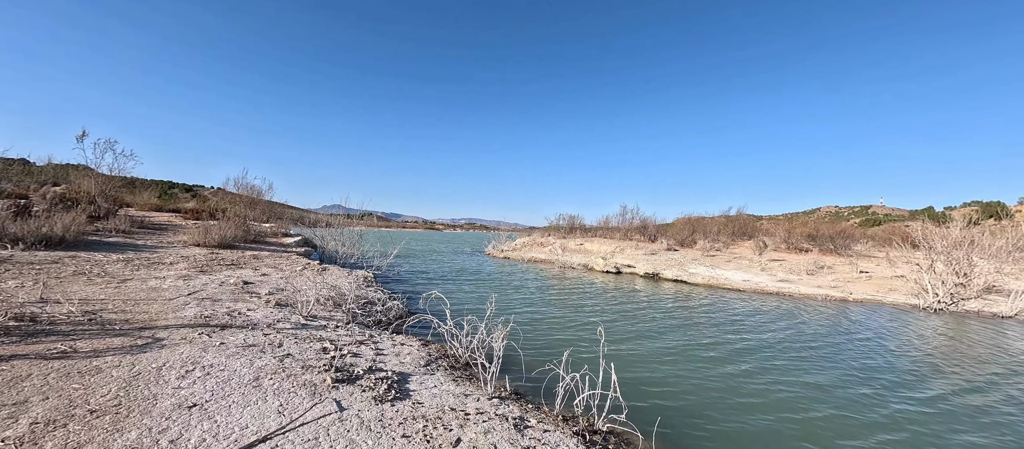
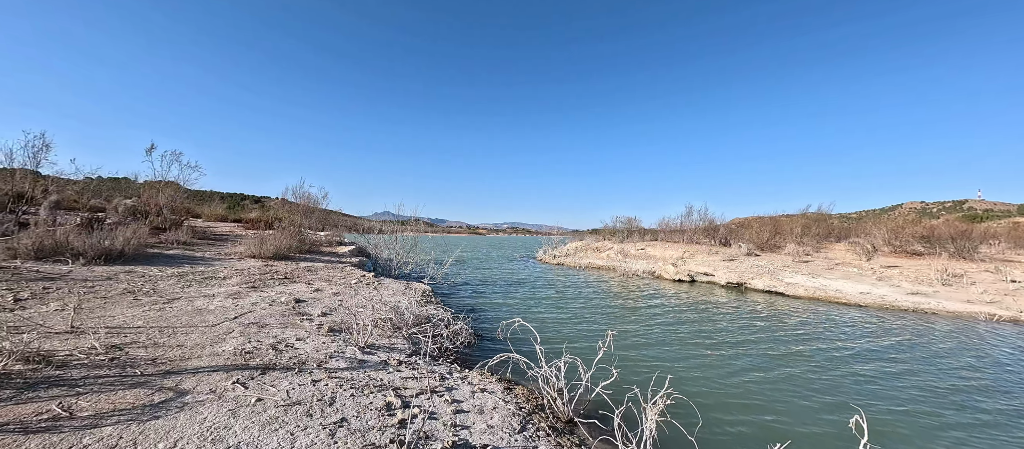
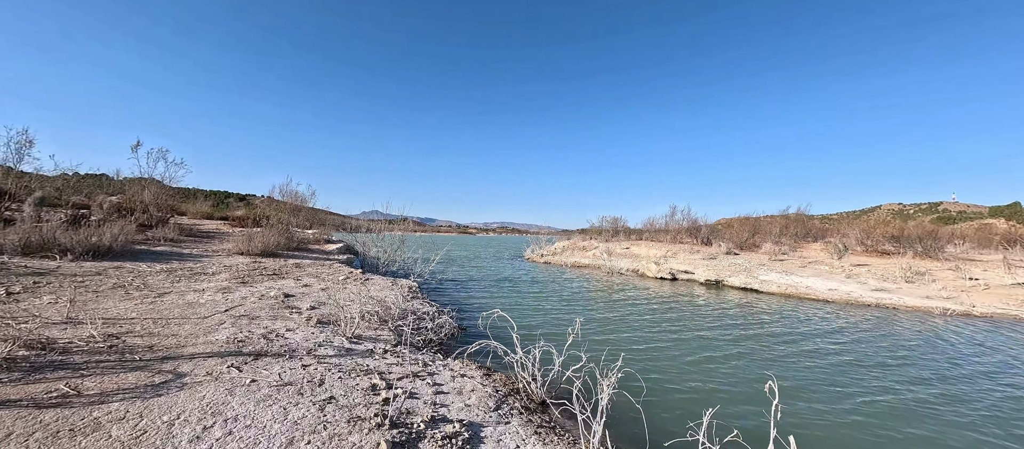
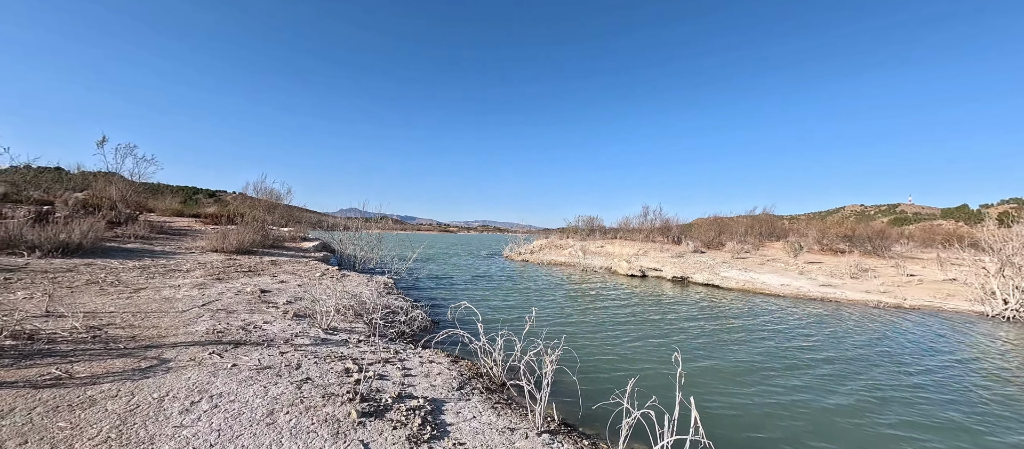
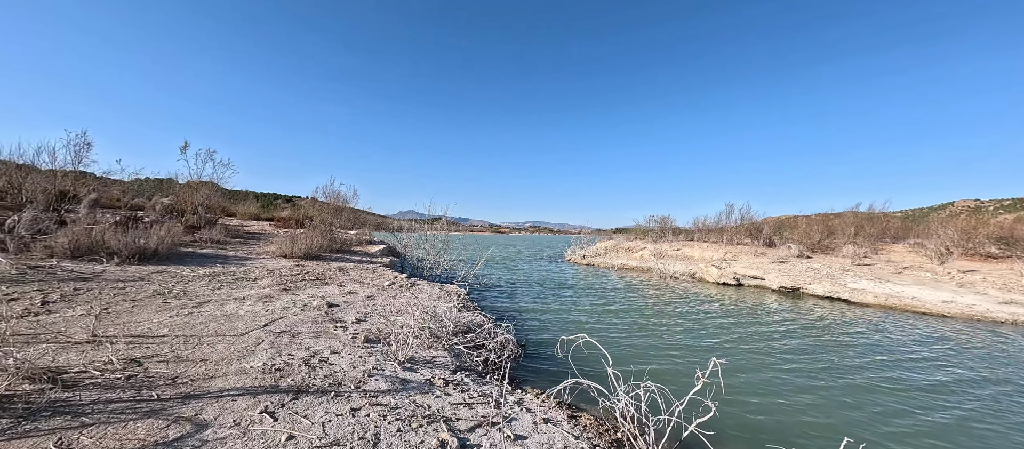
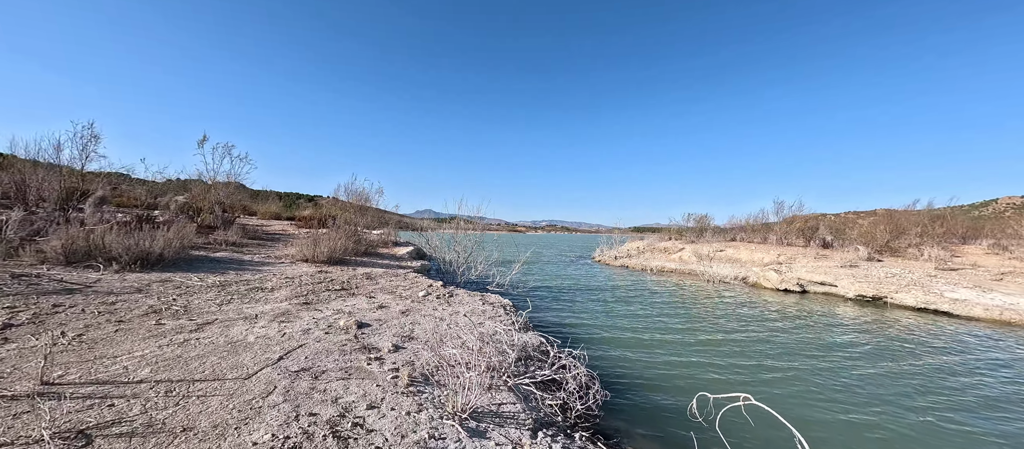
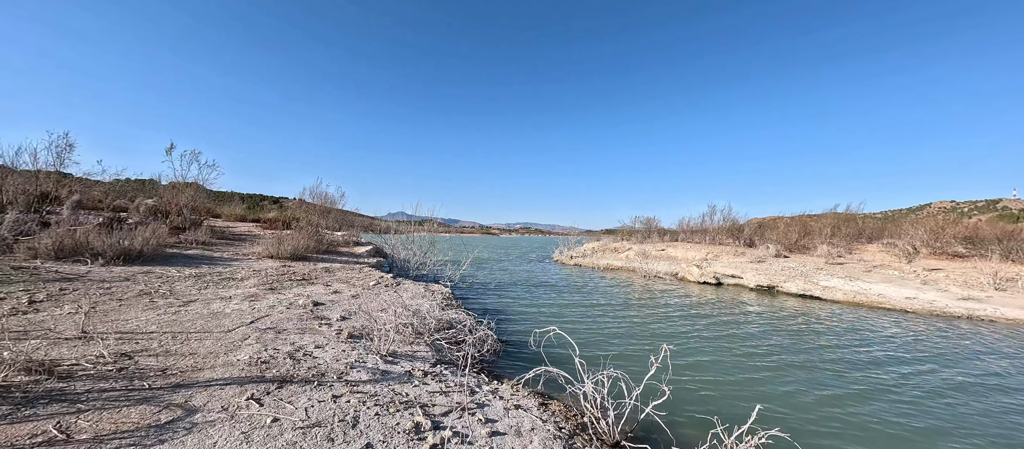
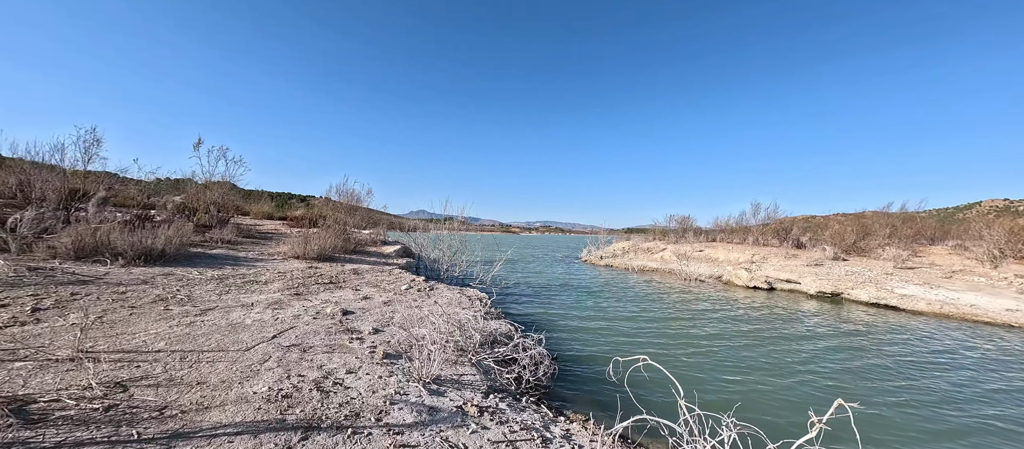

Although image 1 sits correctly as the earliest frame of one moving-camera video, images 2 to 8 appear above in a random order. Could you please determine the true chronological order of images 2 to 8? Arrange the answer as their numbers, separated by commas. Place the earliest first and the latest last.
4, 3, 2, 7, 5, 8, 6
